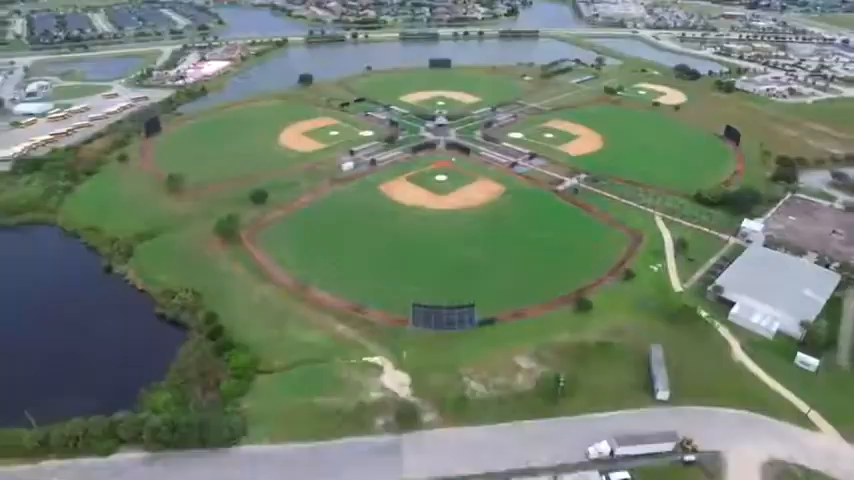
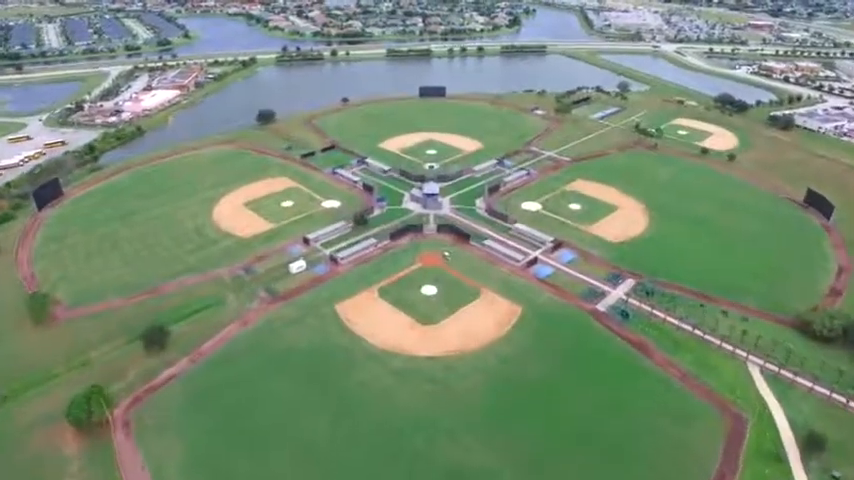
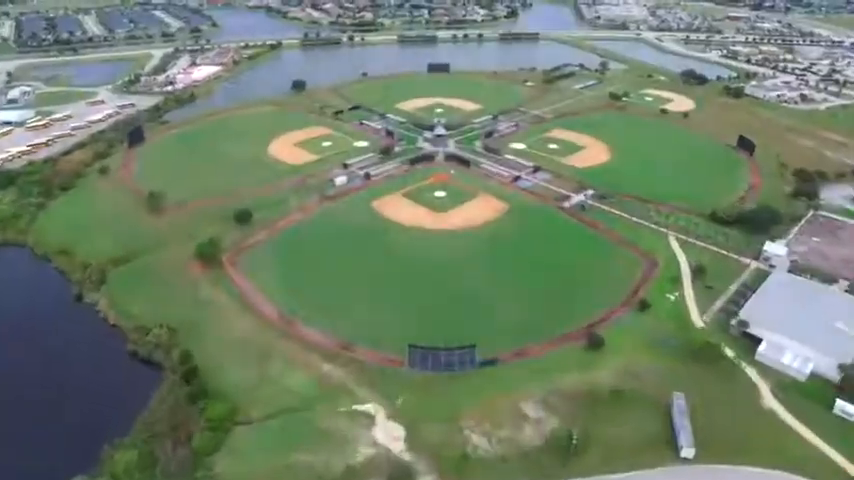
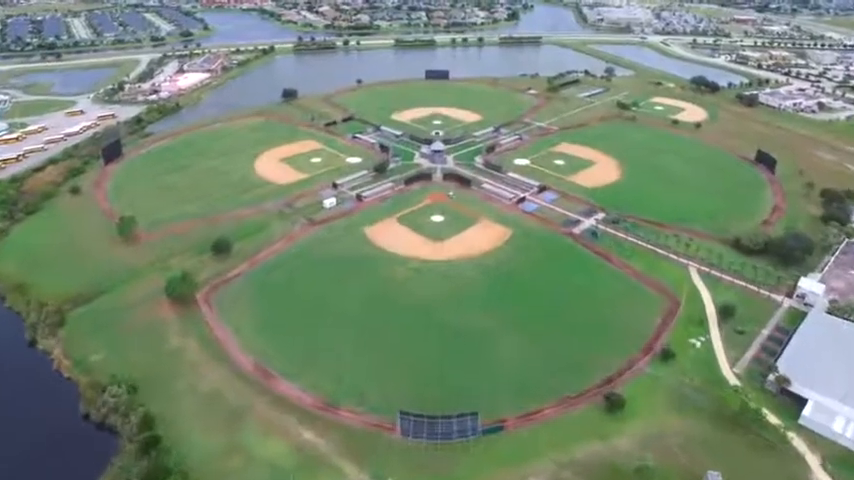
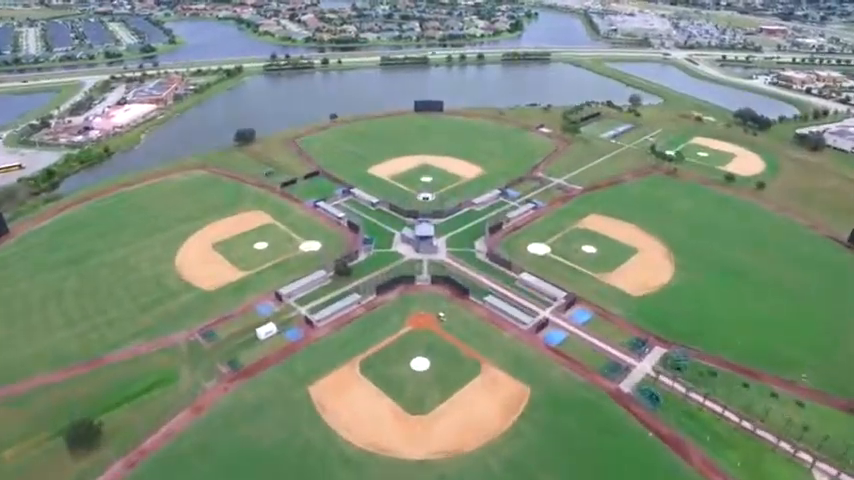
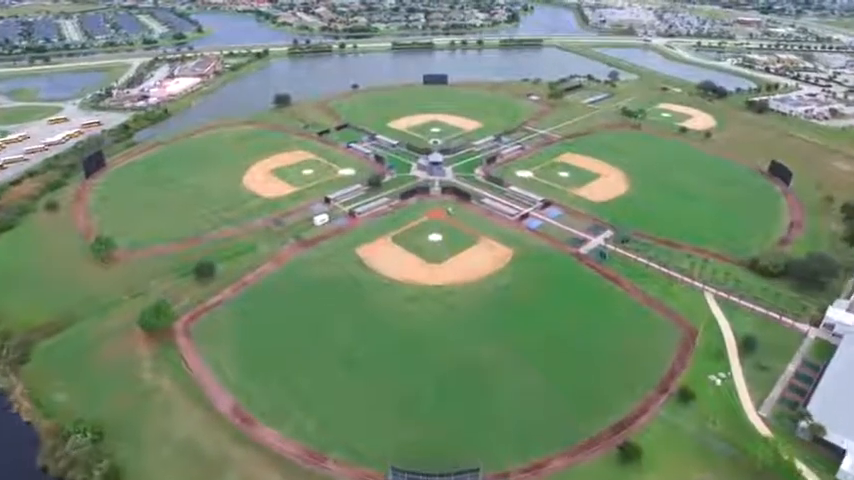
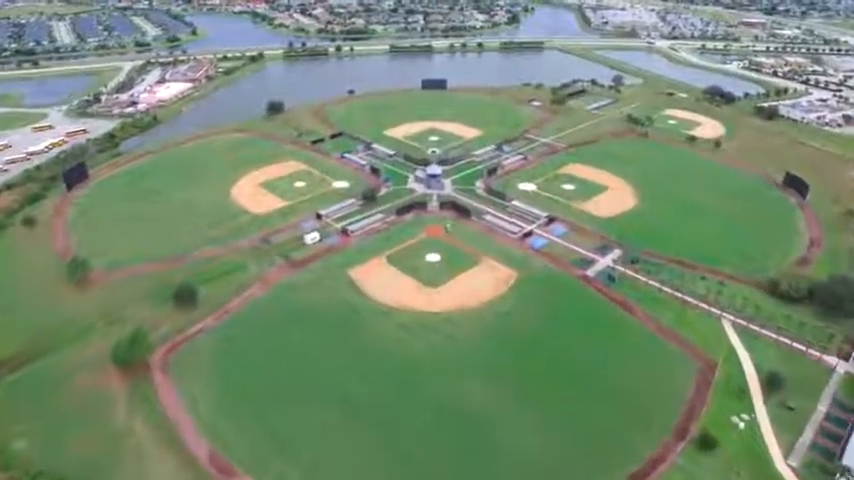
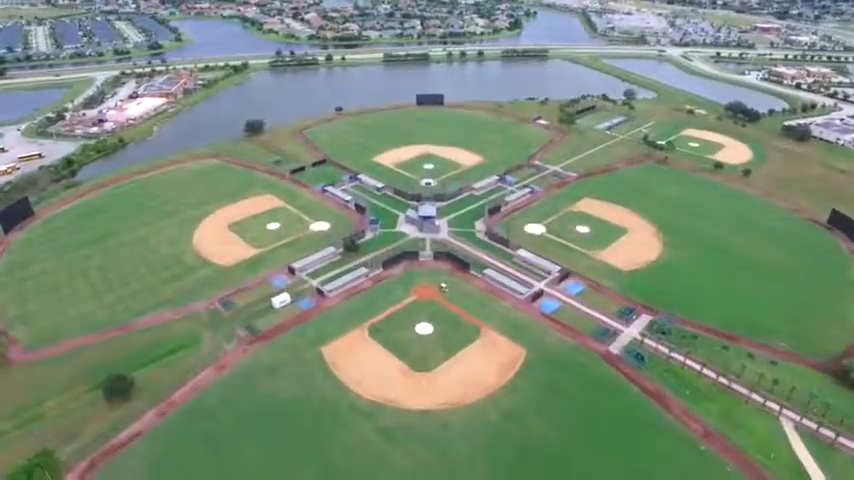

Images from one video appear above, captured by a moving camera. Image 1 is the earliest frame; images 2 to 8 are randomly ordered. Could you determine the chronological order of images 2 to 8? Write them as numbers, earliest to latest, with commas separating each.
3, 4, 6, 7, 2, 8, 5
